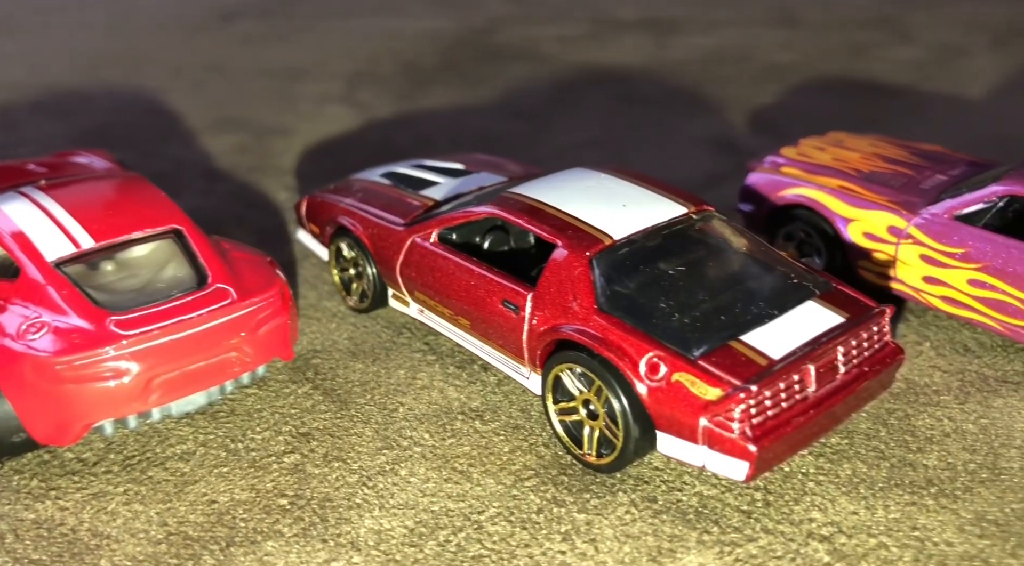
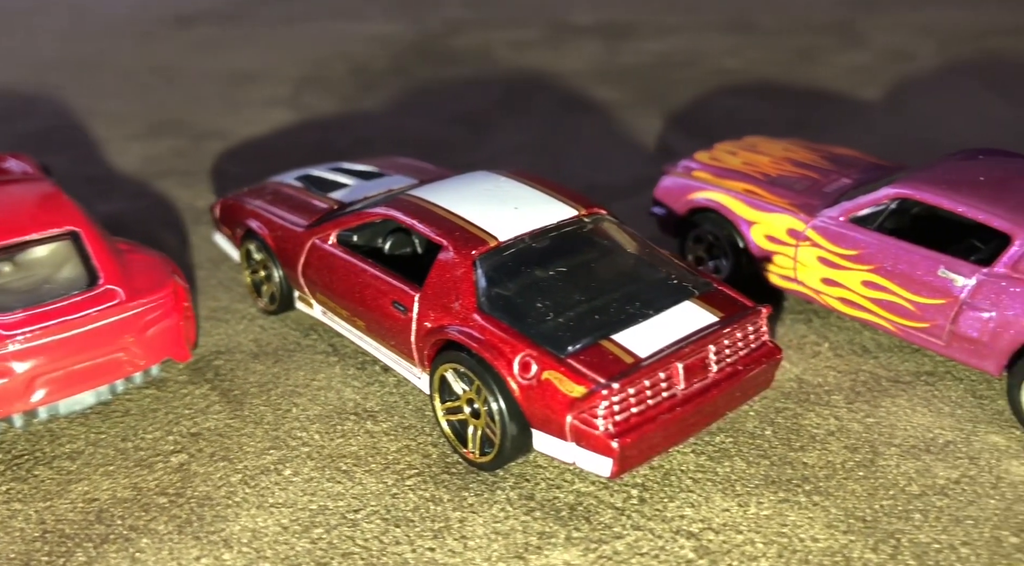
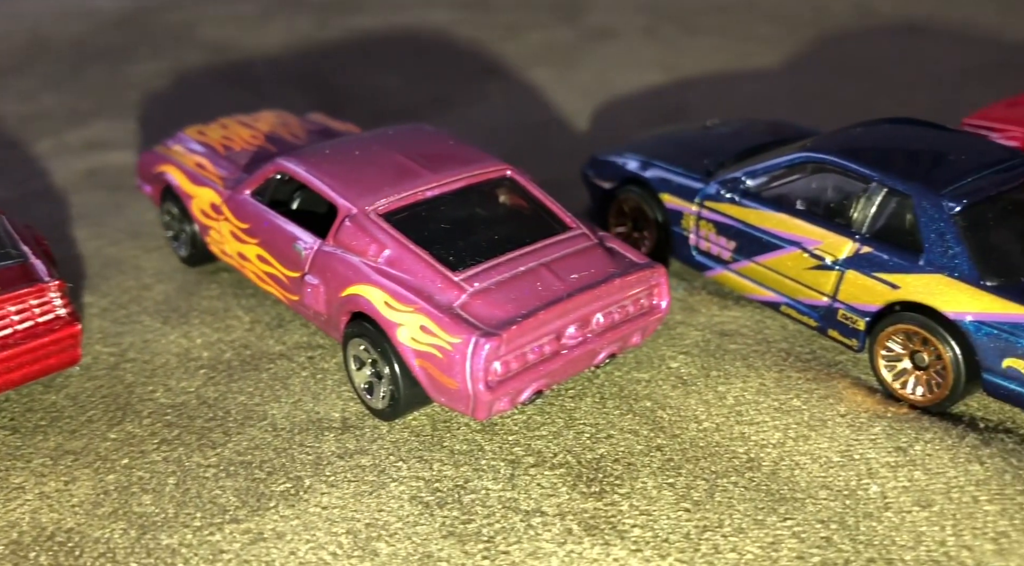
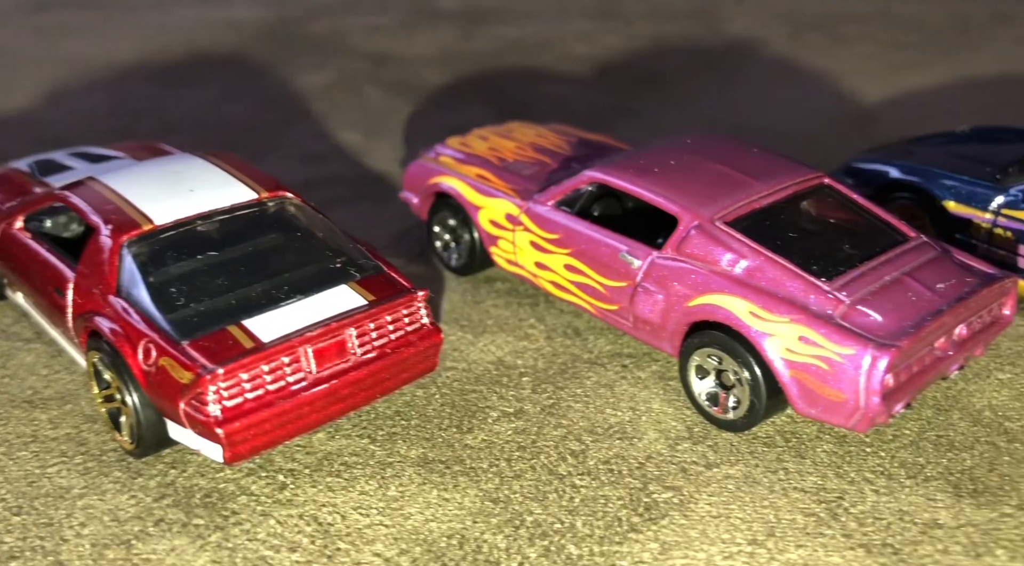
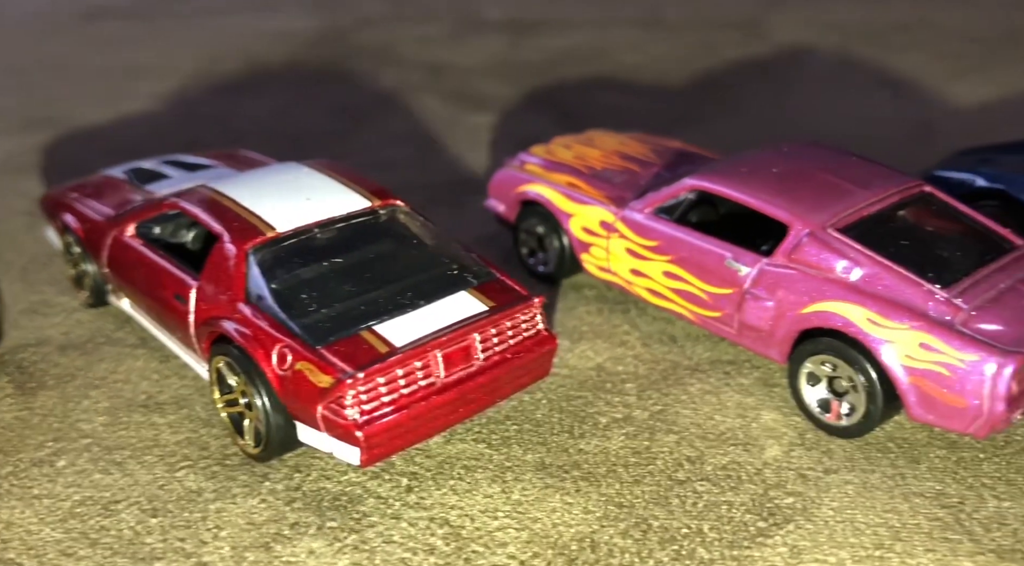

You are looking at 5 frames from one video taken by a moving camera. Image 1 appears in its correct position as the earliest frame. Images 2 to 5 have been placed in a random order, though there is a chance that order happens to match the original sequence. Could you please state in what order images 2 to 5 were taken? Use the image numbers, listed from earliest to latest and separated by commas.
2, 5, 4, 3
